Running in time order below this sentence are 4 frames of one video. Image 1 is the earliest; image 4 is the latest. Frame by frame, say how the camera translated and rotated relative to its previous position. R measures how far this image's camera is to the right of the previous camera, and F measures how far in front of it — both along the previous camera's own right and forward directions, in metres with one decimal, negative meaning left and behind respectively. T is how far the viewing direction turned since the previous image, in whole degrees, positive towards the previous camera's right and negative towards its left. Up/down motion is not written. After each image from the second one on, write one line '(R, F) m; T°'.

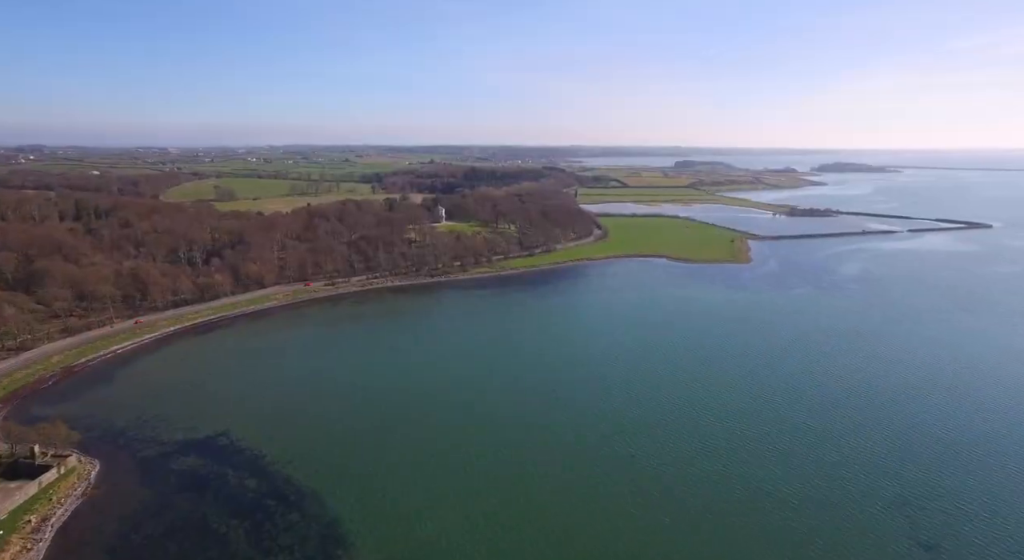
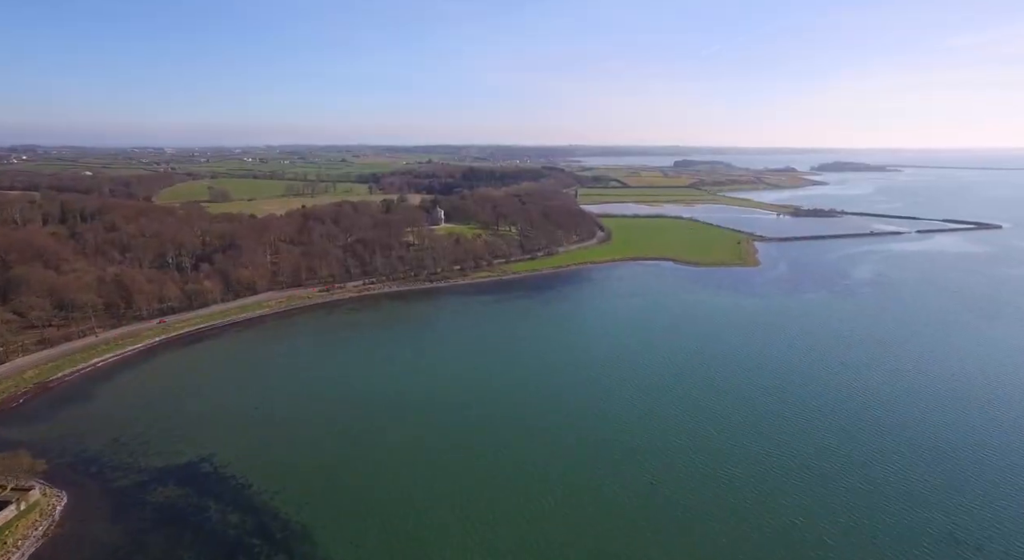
(-0.2, +1.2) m; 0°
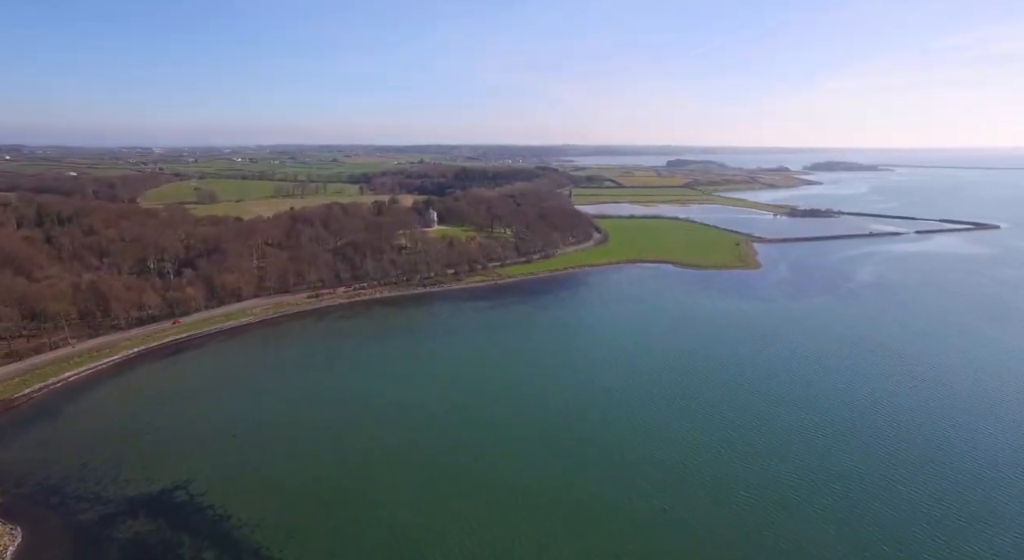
(-0.2, +1.0) m; +1°
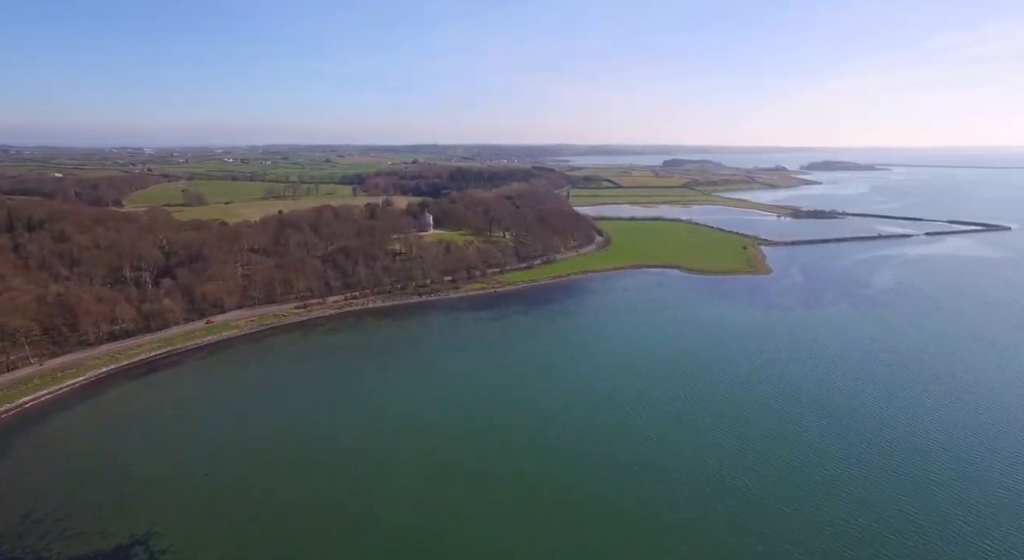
(-0.3, +1.7) m; 0°
